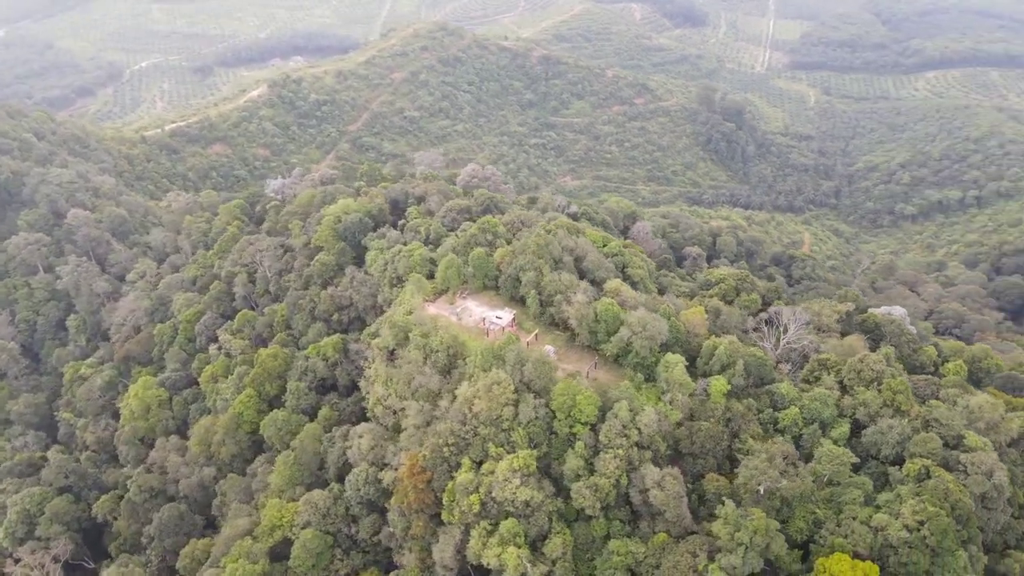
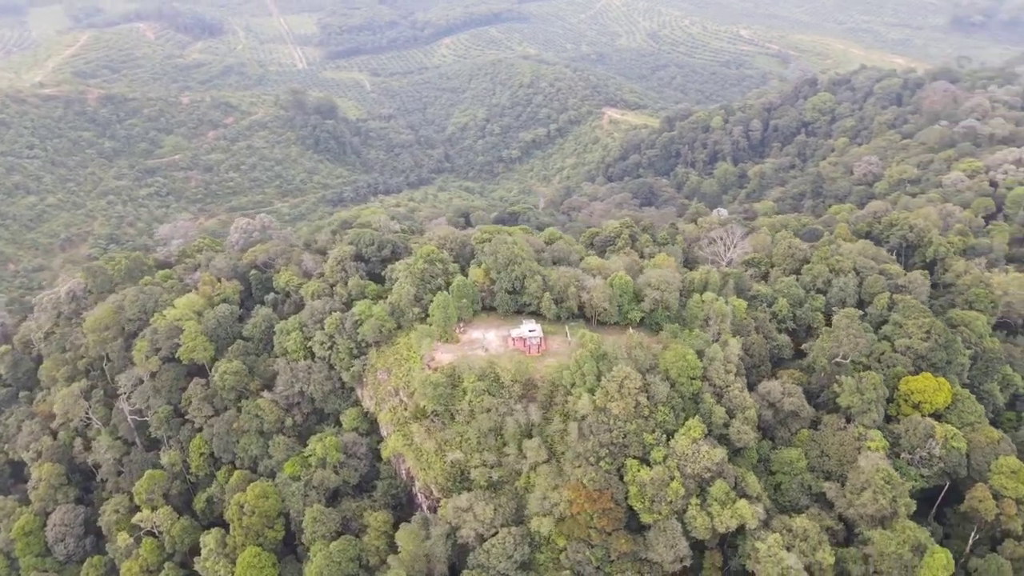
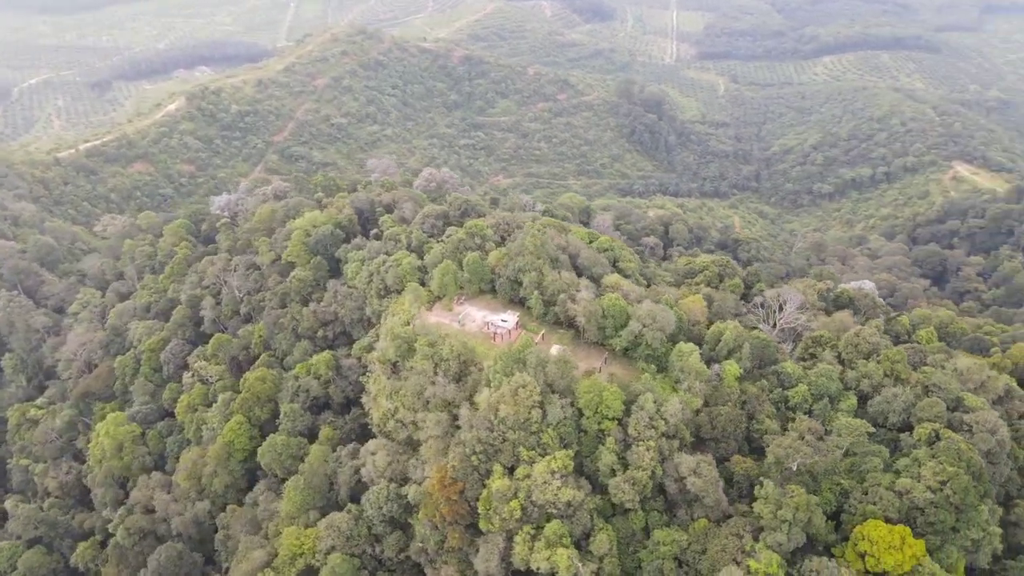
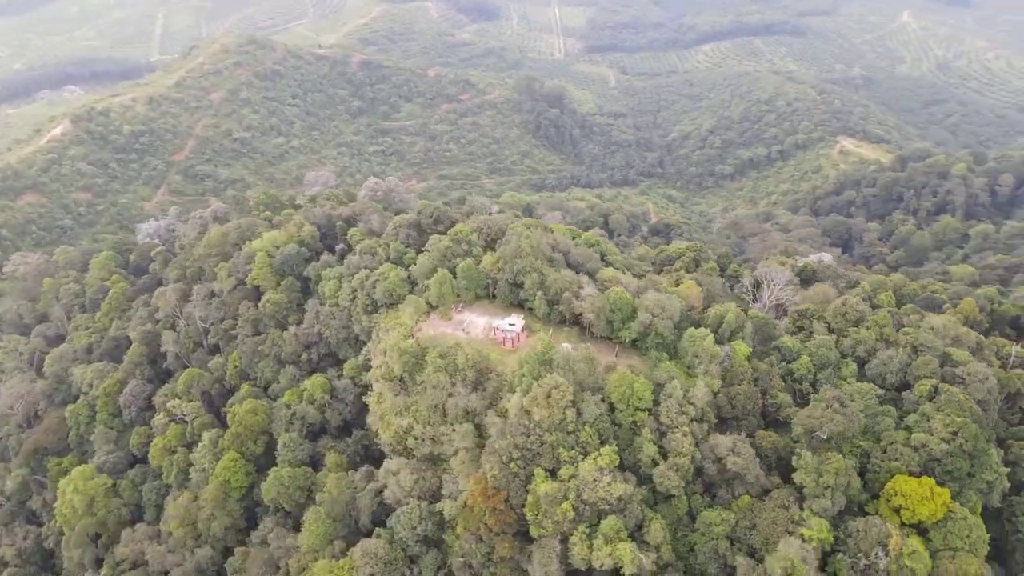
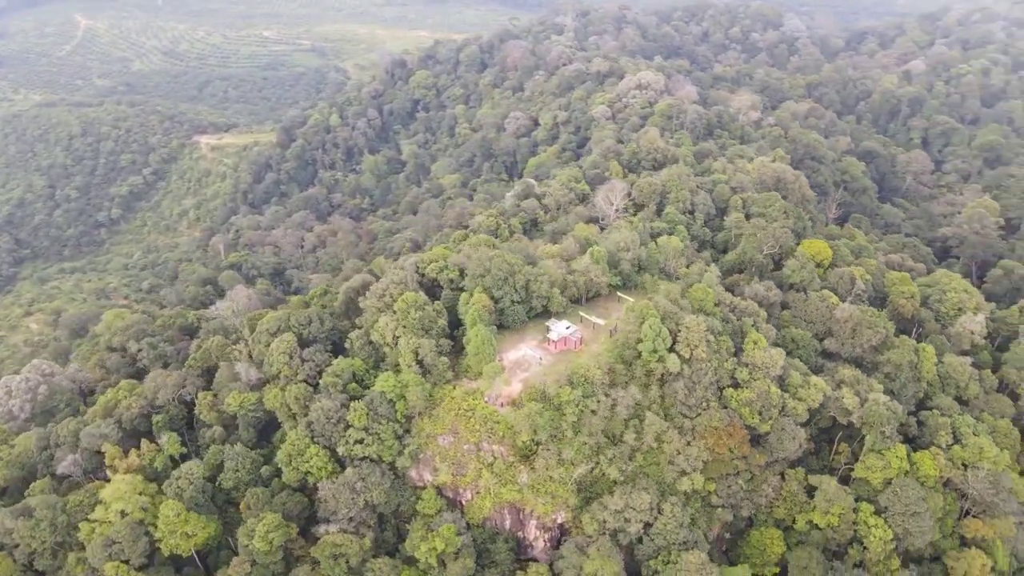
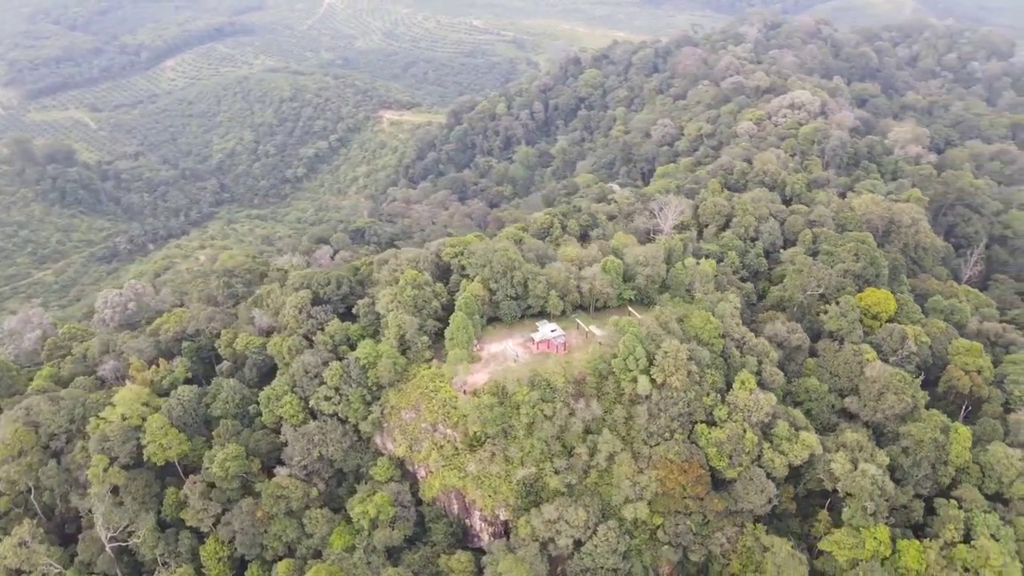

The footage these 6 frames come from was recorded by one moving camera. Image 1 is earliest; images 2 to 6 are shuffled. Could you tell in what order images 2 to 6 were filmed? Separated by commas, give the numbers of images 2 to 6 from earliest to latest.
3, 4, 2, 6, 5
